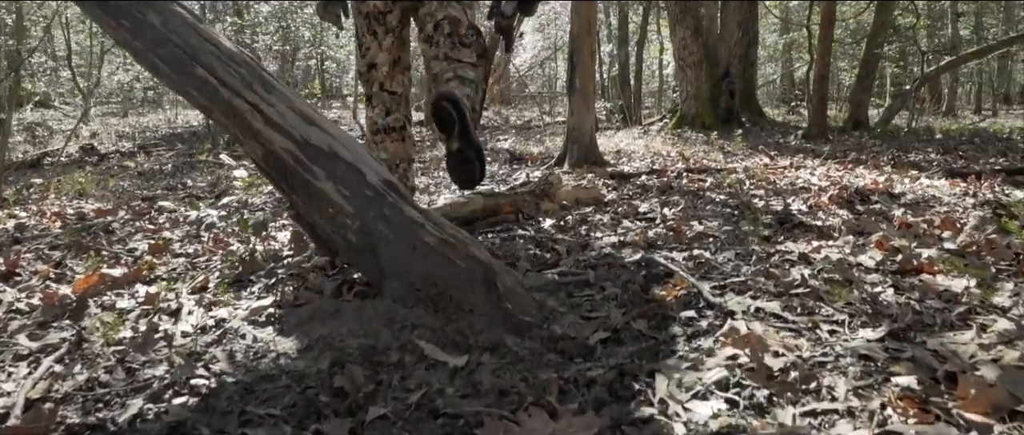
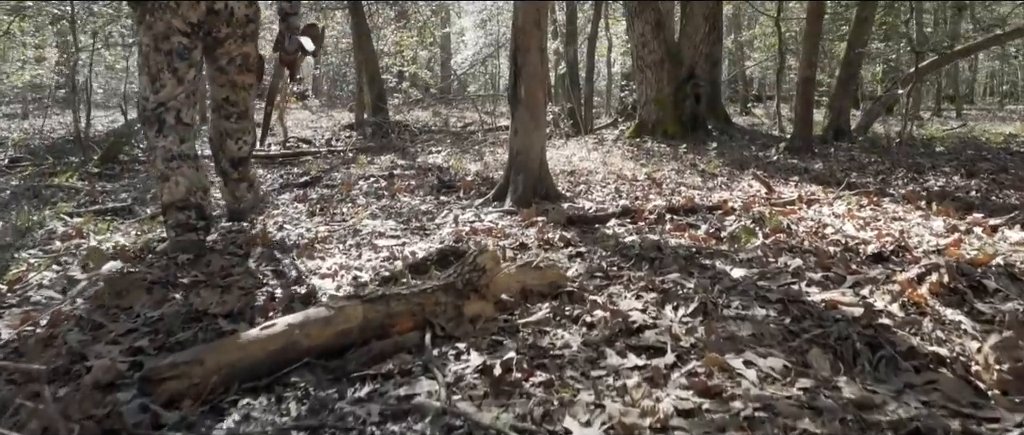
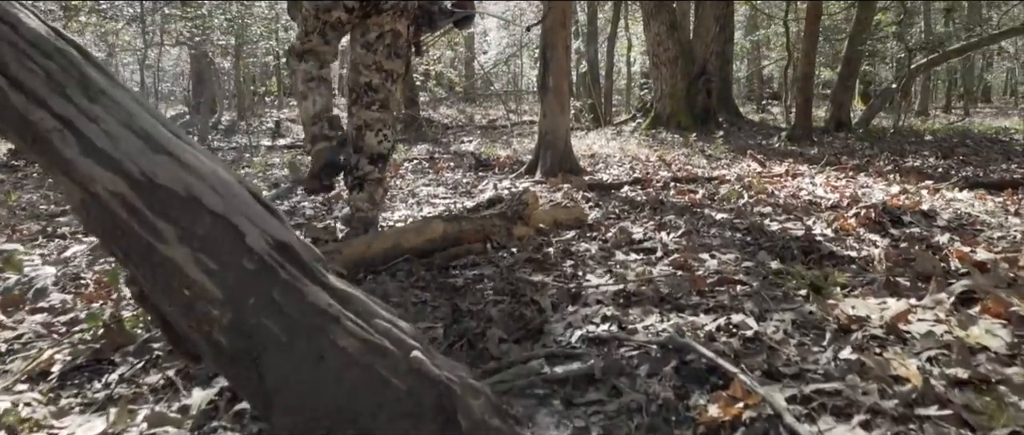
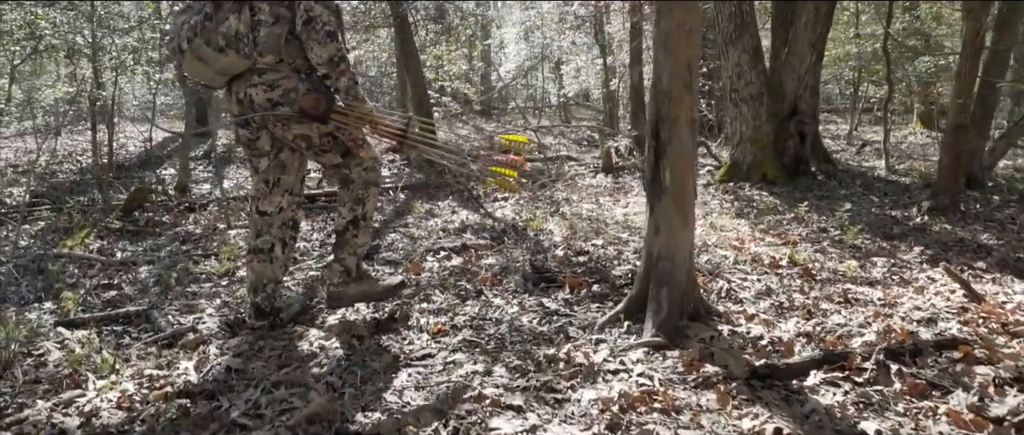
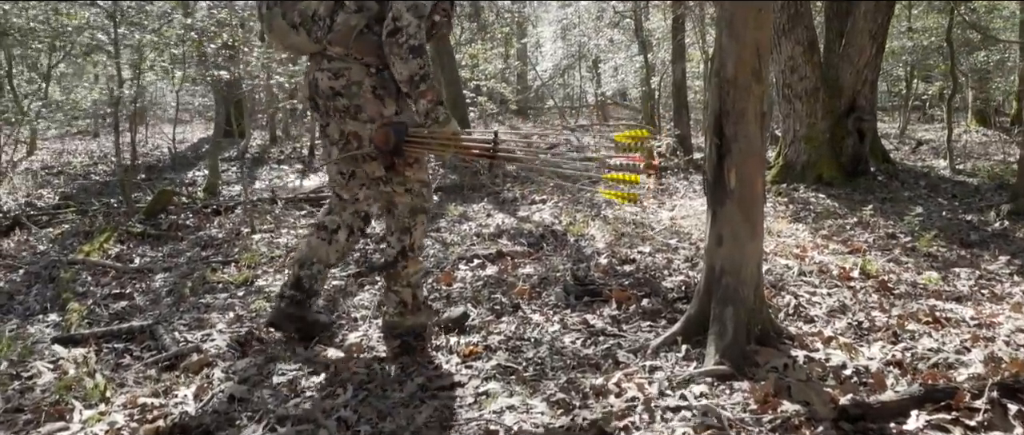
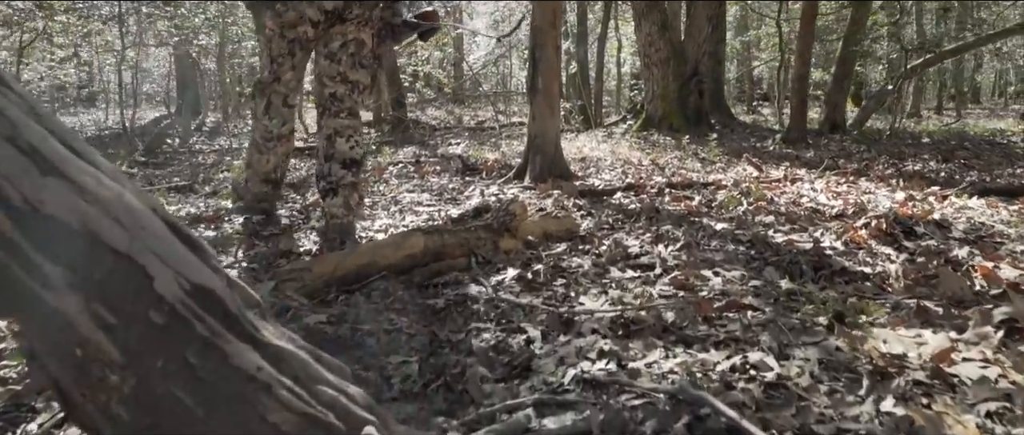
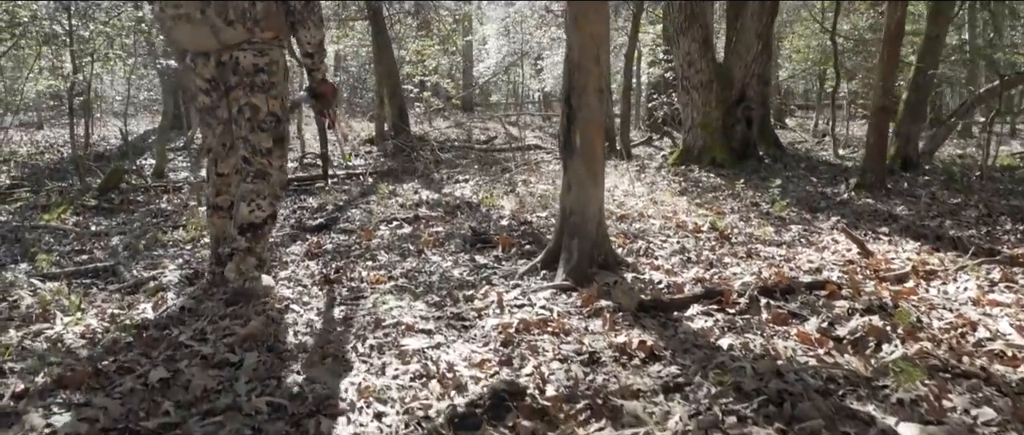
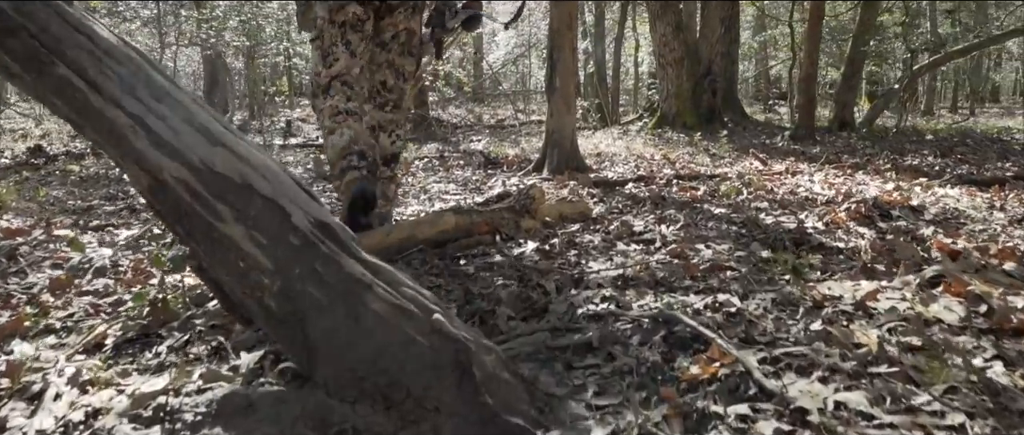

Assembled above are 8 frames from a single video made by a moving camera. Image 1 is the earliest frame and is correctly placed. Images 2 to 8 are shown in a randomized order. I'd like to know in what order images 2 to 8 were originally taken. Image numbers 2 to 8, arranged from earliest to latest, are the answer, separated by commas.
8, 3, 6, 2, 7, 4, 5
